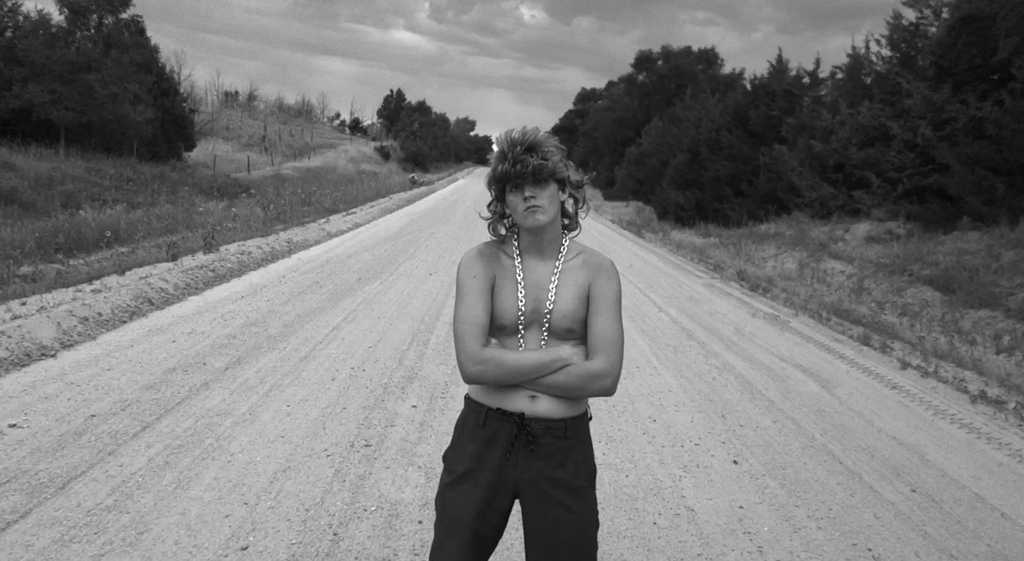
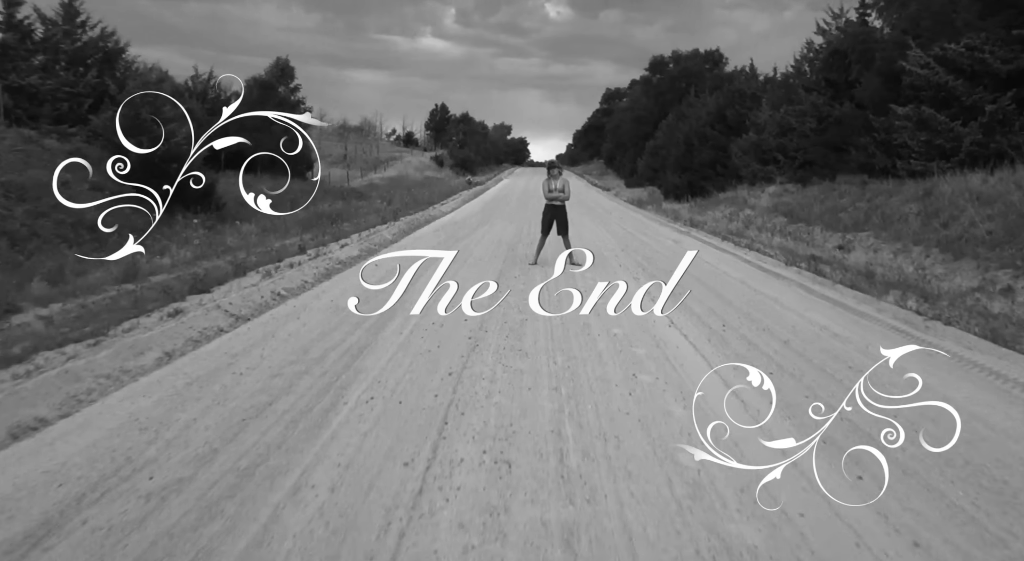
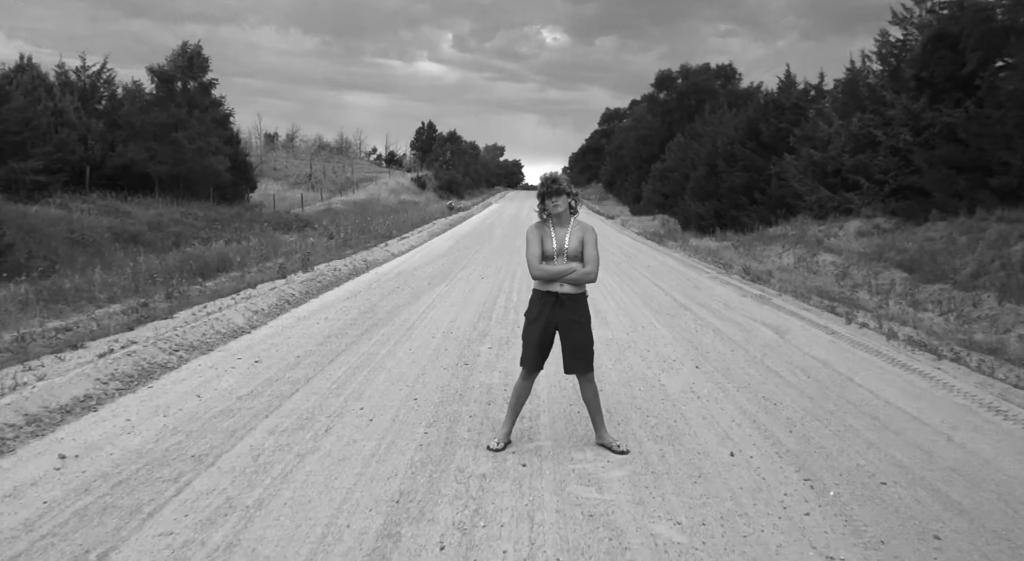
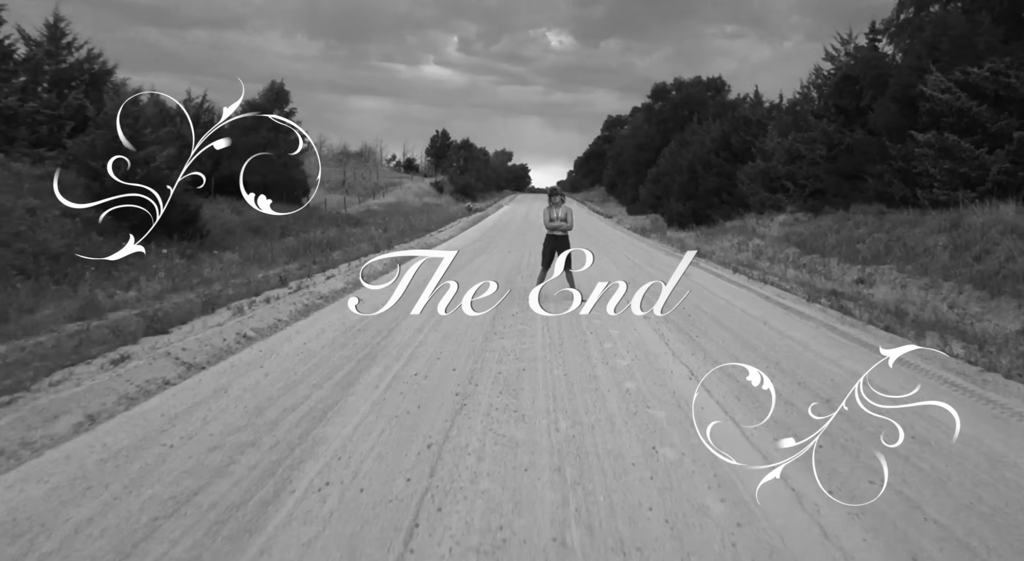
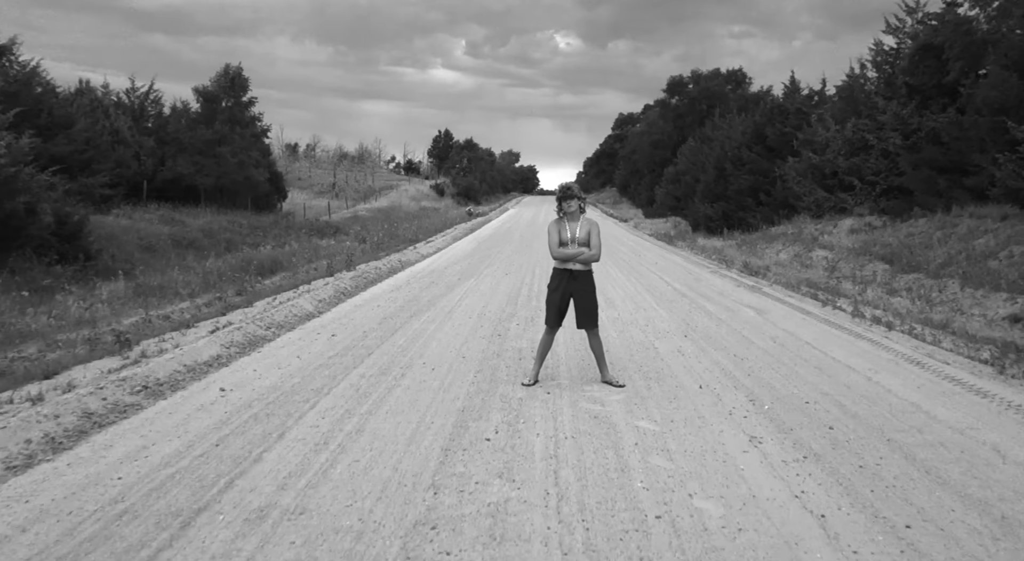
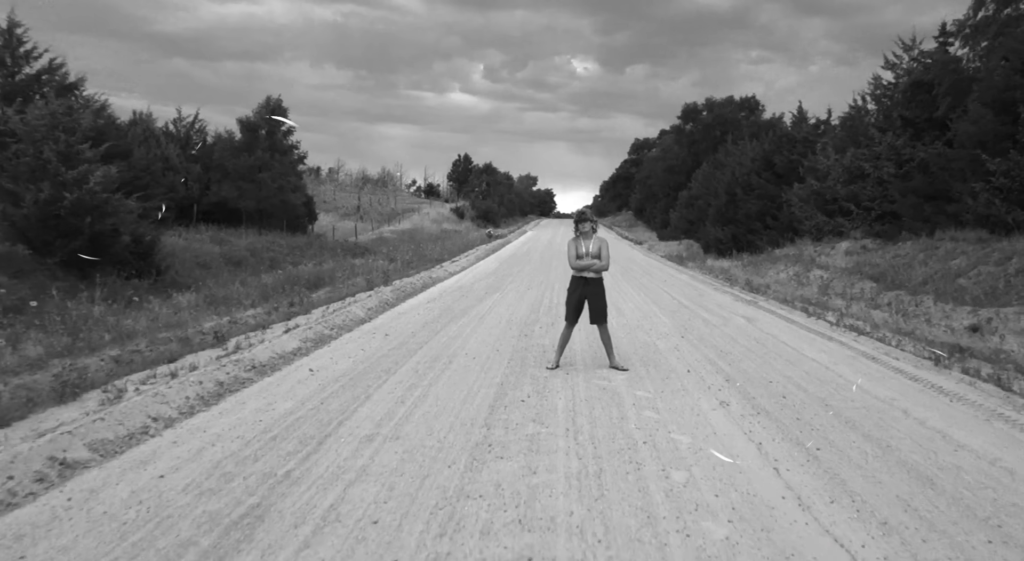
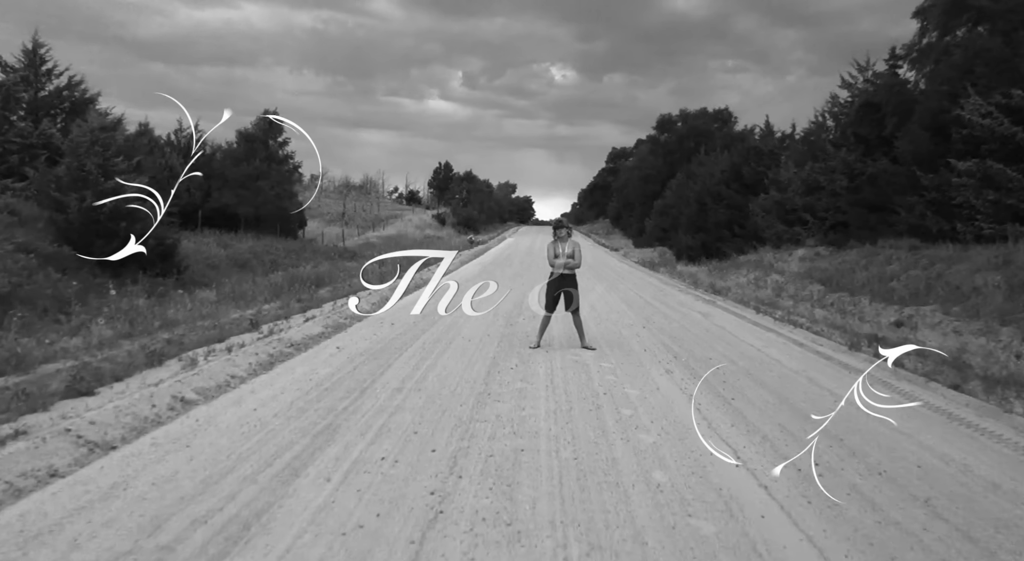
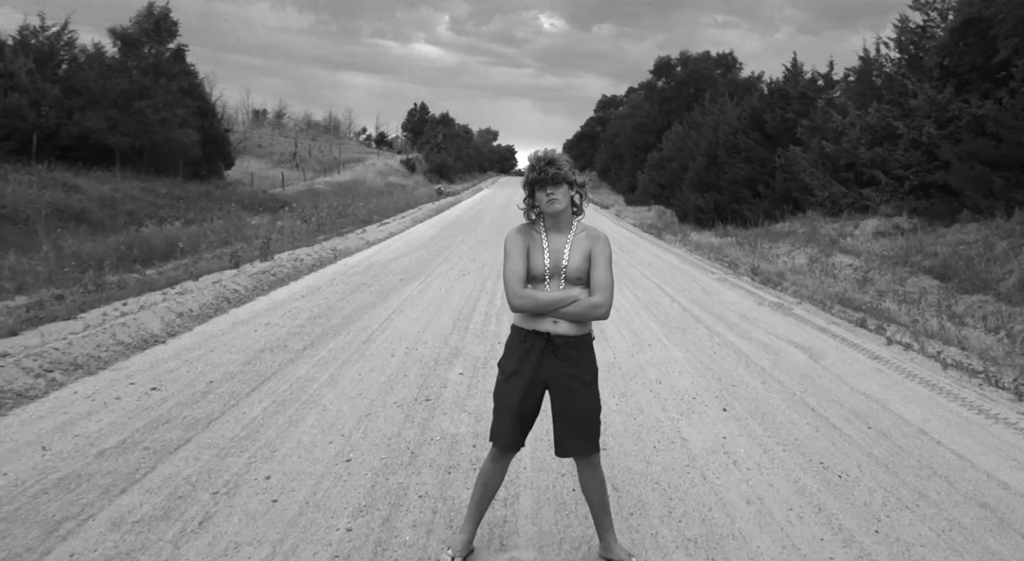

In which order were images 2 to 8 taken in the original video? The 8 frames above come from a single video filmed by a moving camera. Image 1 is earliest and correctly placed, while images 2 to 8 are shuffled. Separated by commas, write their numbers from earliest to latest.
8, 3, 5, 6, 7, 4, 2
